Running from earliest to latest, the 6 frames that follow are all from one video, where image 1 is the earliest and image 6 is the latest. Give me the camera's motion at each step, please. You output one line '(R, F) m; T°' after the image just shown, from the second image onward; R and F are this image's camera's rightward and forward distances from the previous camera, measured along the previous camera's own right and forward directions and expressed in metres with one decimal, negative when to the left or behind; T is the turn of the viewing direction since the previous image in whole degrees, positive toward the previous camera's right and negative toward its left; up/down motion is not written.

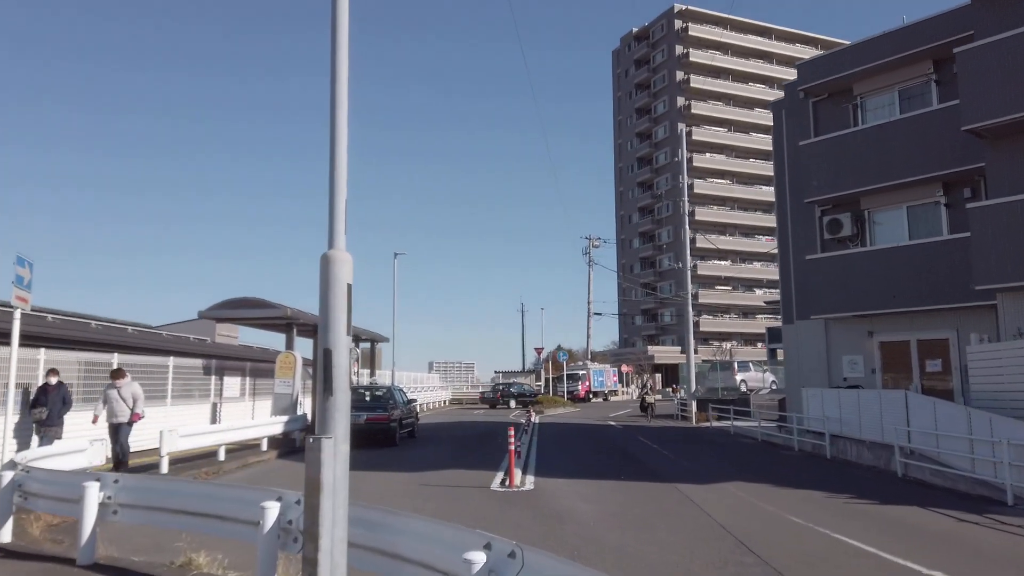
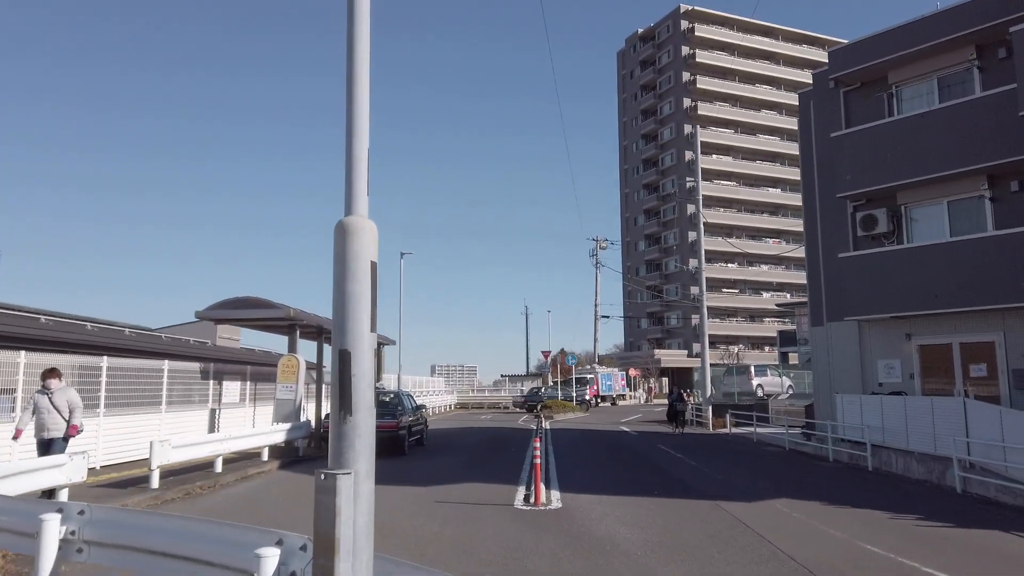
(-0.3, +1.1) m; 0°
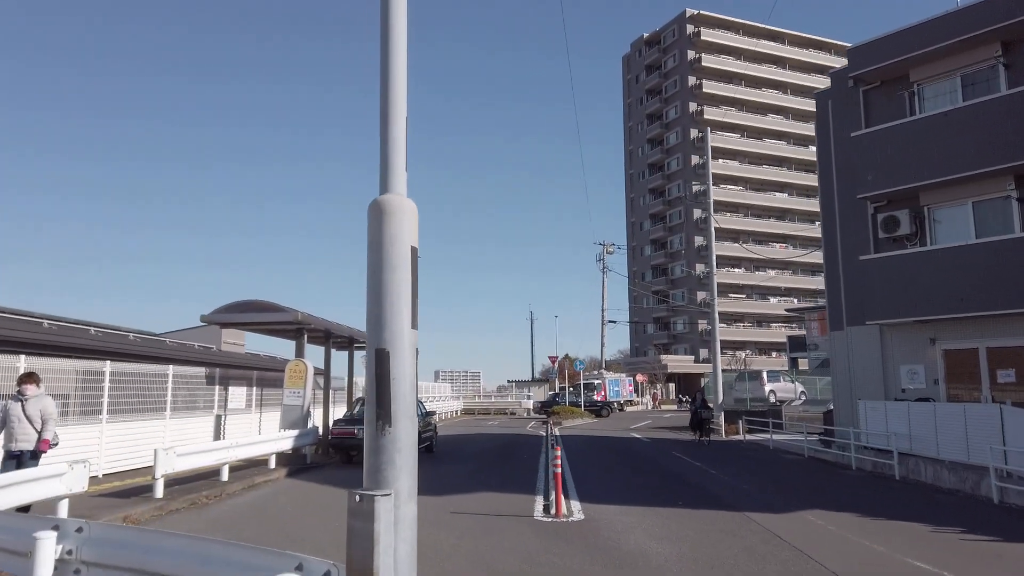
(-0.2, +0.5) m; 0°
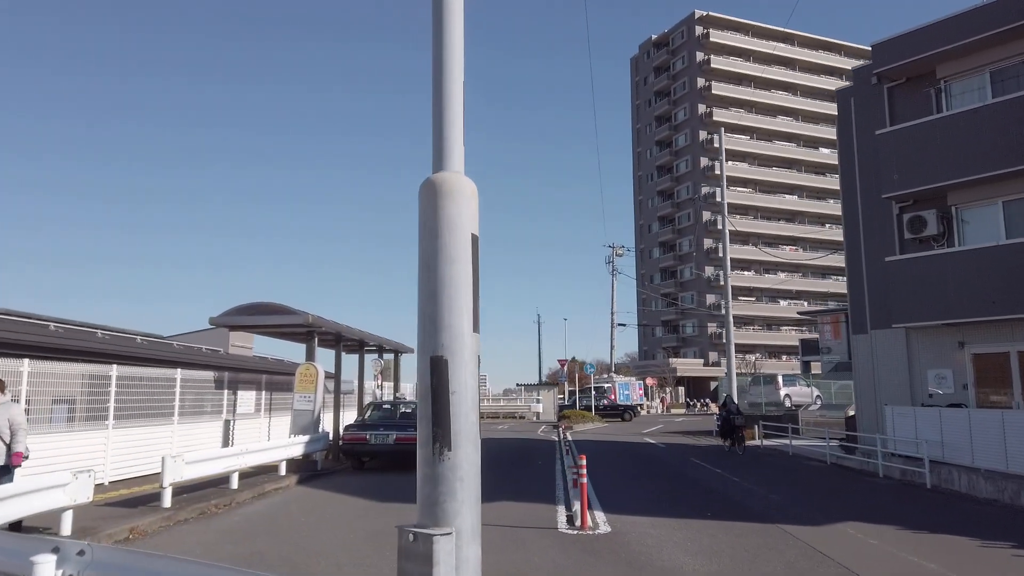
(-0.2, +0.5) m; 0°
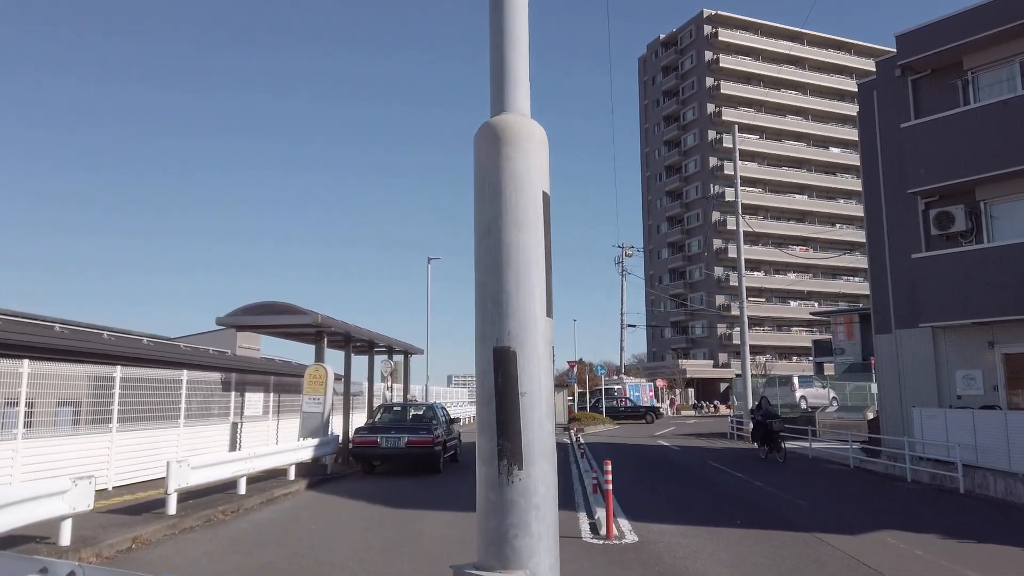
(-0.2, +0.5) m; 0°
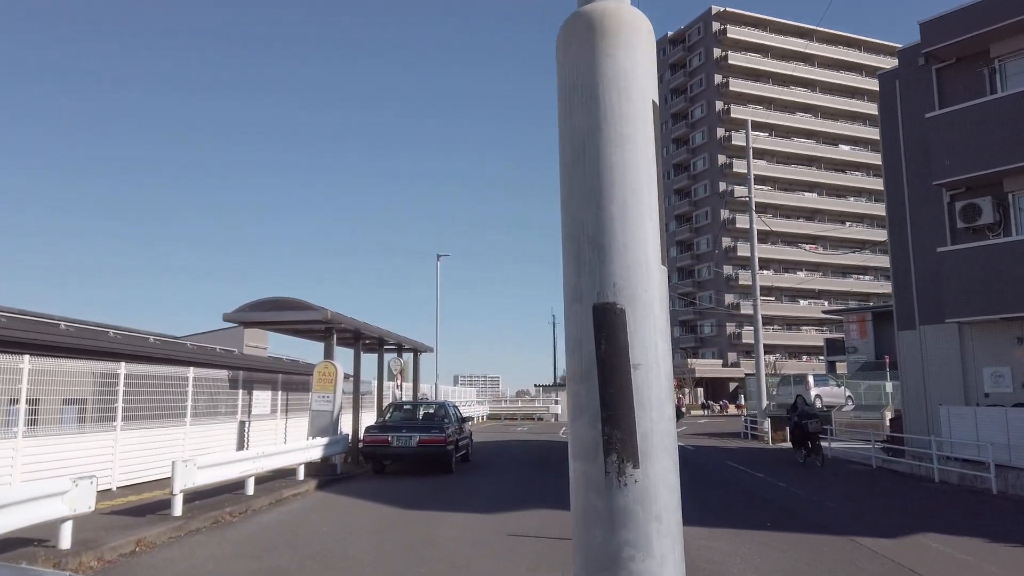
(-0.2, +0.4) m; 0°
